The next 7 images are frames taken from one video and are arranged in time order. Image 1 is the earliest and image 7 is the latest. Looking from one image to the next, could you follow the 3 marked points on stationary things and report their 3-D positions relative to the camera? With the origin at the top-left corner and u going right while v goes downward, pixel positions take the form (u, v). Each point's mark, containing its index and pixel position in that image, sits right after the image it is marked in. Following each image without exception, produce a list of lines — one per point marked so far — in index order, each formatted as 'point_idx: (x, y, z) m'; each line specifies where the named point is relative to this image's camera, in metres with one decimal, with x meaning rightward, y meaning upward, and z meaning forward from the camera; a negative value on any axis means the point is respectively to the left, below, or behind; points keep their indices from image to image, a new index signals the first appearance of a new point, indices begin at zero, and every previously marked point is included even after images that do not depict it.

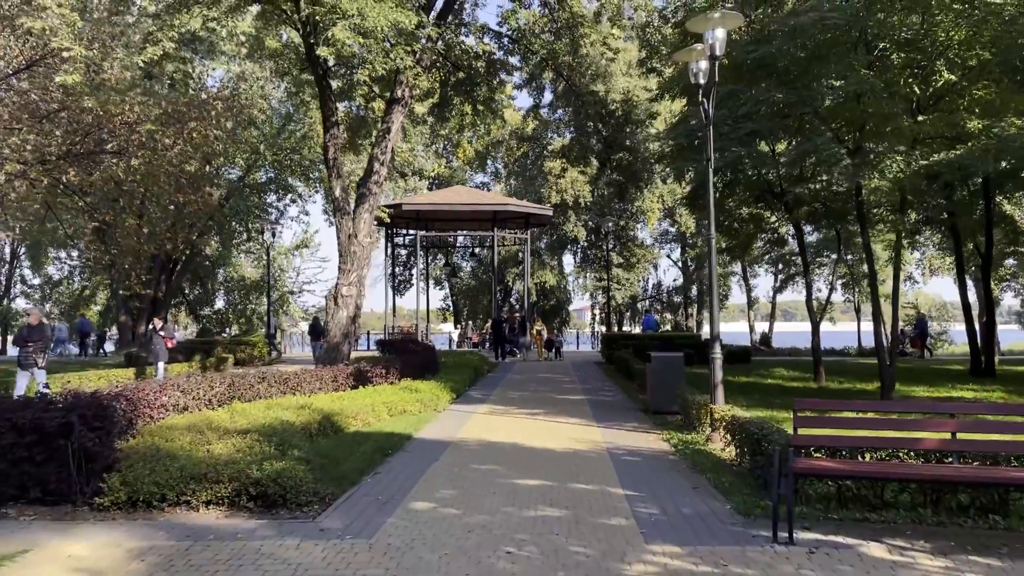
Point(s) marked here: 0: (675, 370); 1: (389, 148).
0: (+2.3, -1.2, +11.4) m
1: (-2.6, +3.0, +16.7) m
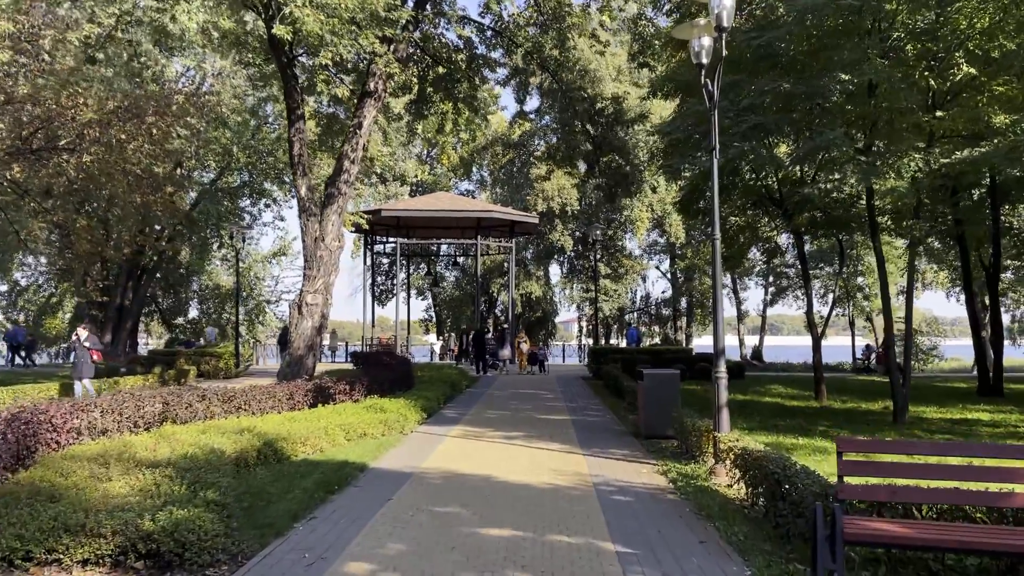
0: (+2.0, -1.3, +10.1) m
1: (-3.0, +2.8, +15.5) m
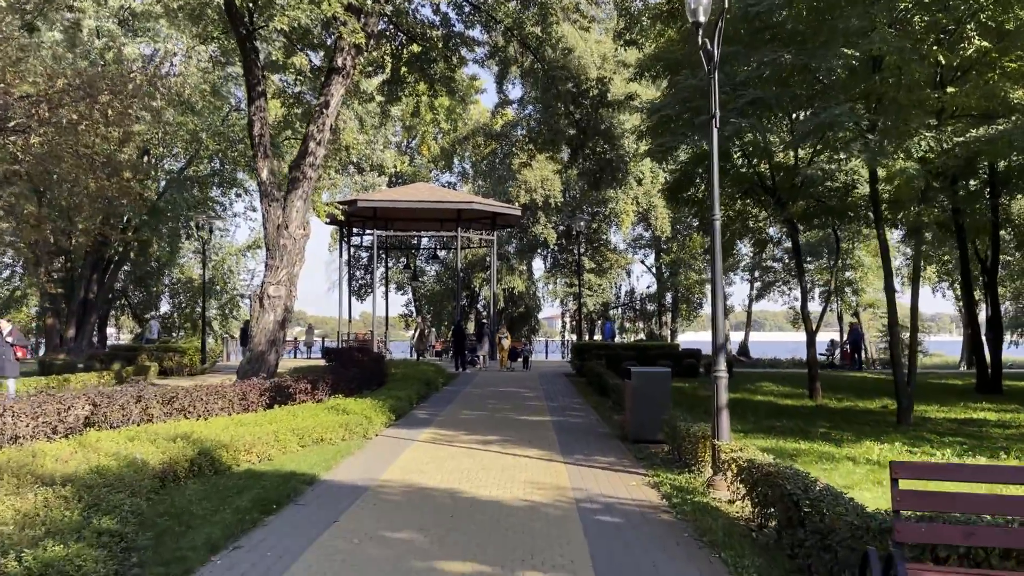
0: (+1.7, -1.2, +9.2) m
1: (-3.4, +3.0, +14.4) m
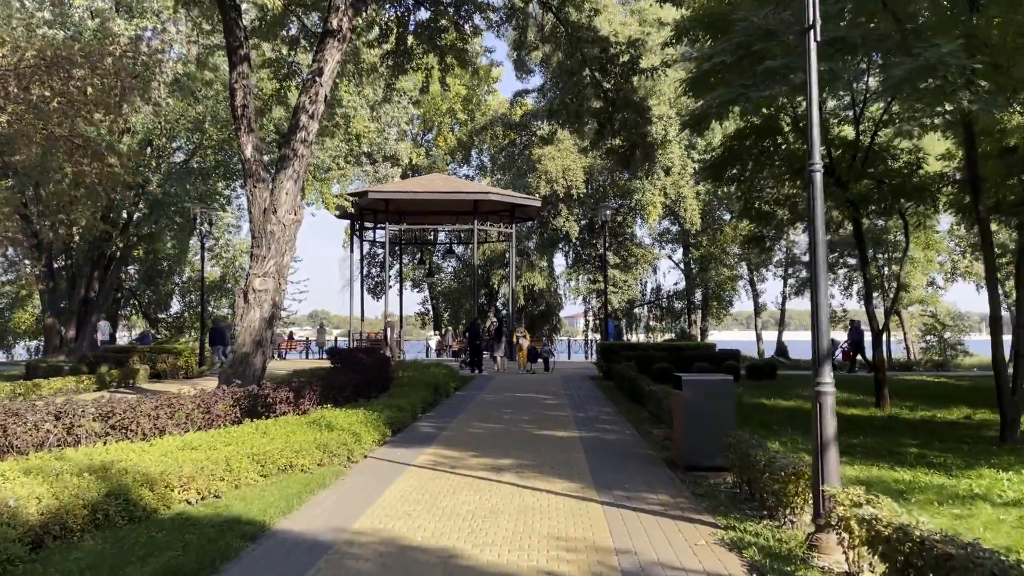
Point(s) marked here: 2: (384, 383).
0: (+1.9, -1.1, +7.3) m
1: (-3.0, +3.1, +12.6) m
2: (-2.3, -1.7, +14.3) m
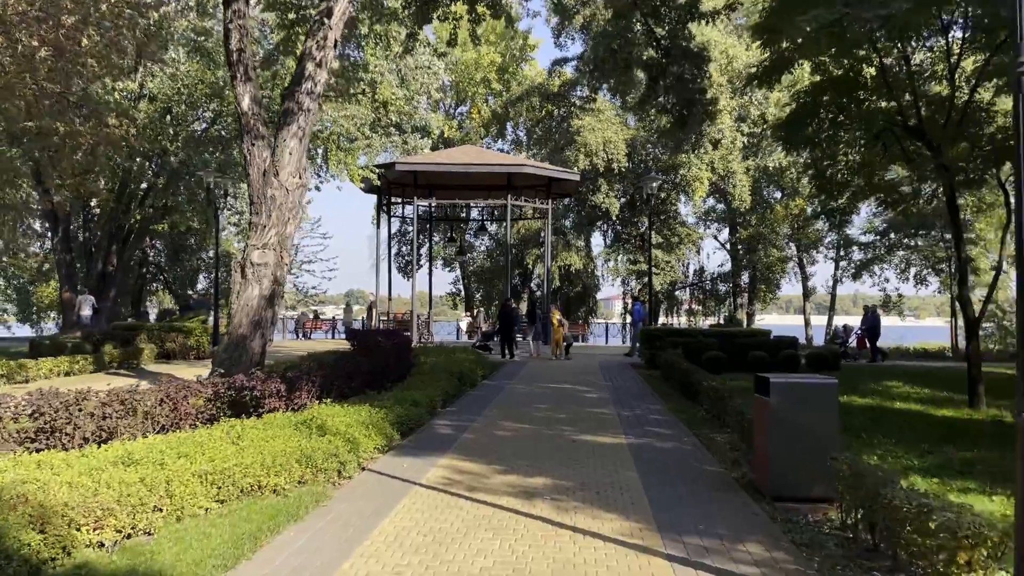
0: (+2.2, -0.9, +5.5) m
1: (-2.5, +3.5, +11.0) m
2: (-1.8, -1.3, +12.8) m
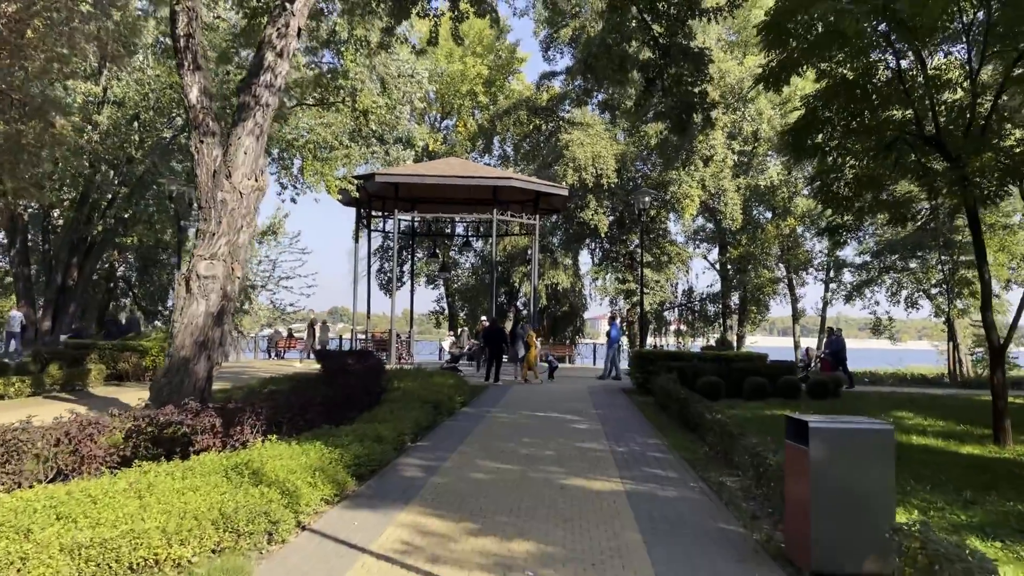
0: (+2.0, -1.0, +4.4) m
1: (-2.7, +3.2, +9.9) m
2: (-2.1, -1.6, +11.6) m
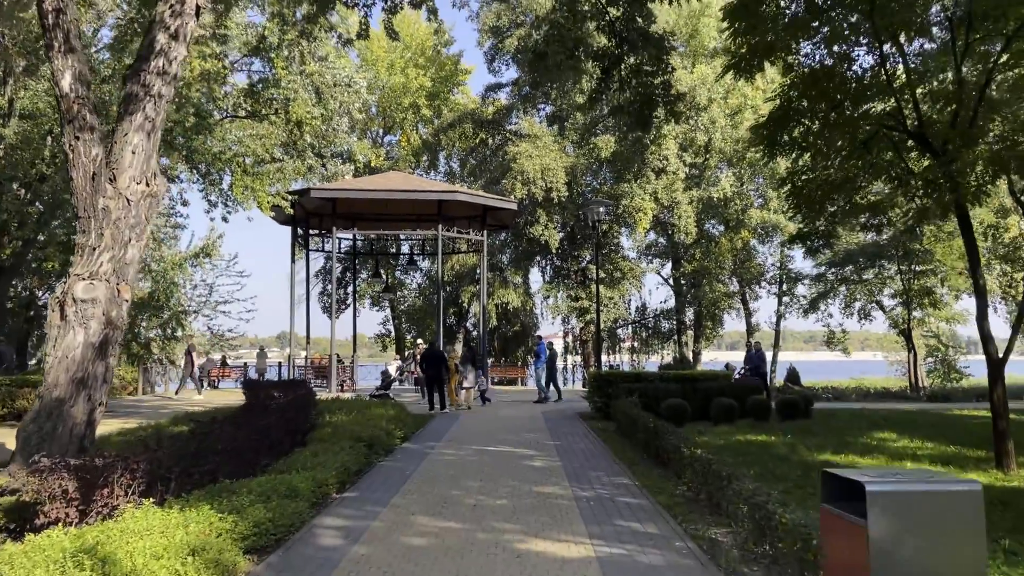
0: (+1.8, -1.0, +3.1) m
1: (-3.4, +3.0, +8.4) m
2: (-2.7, -1.9, +10.0) m
